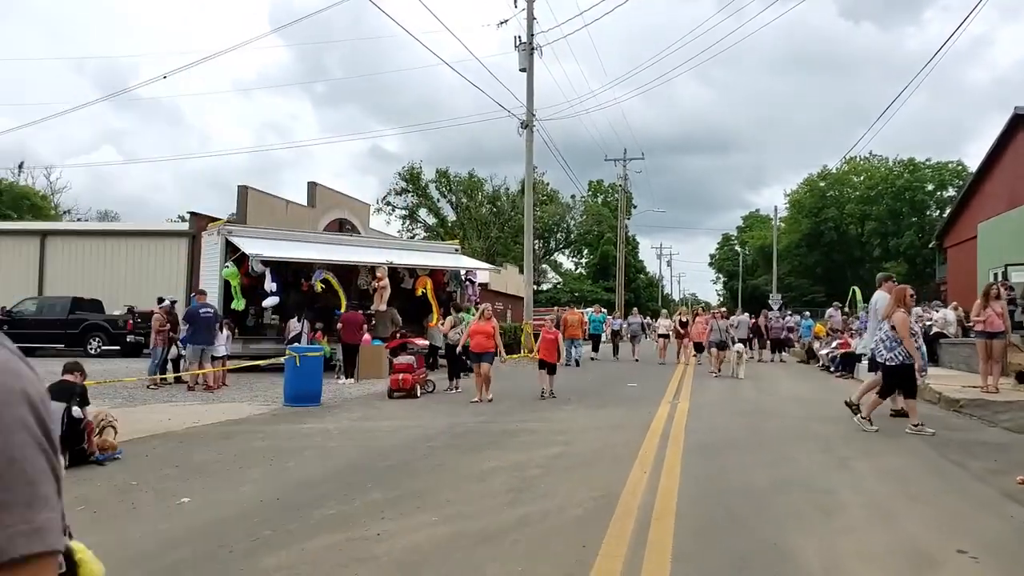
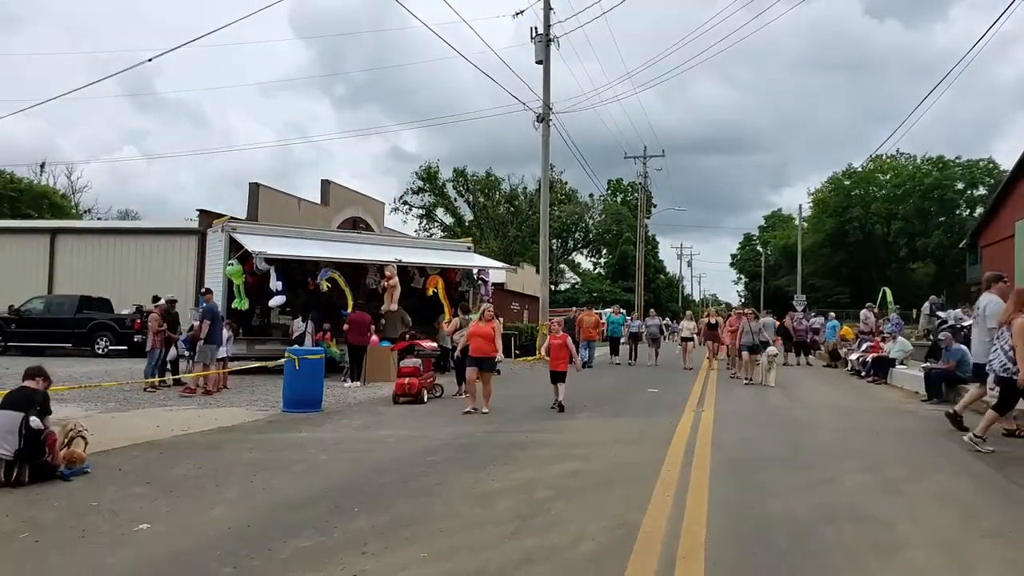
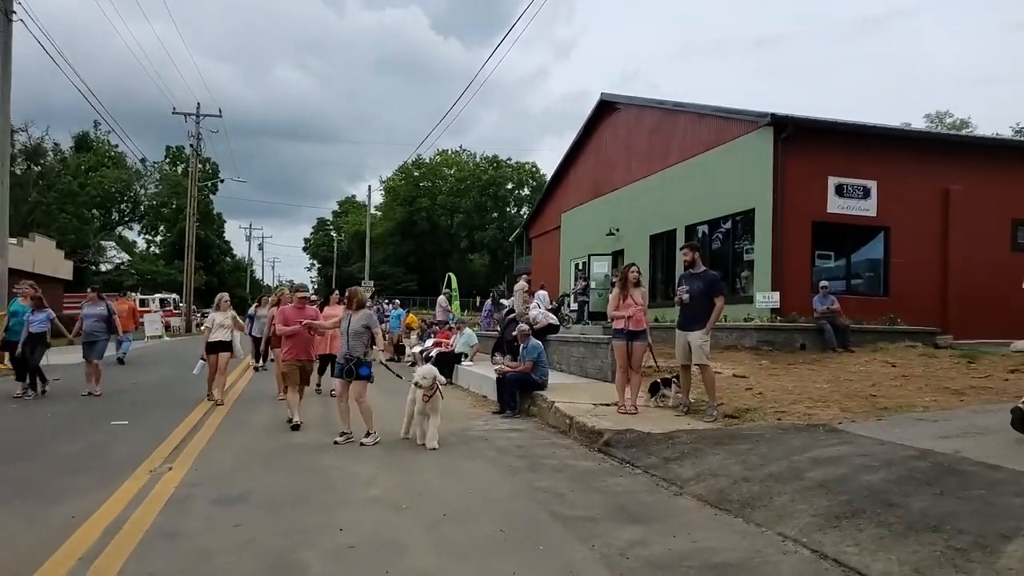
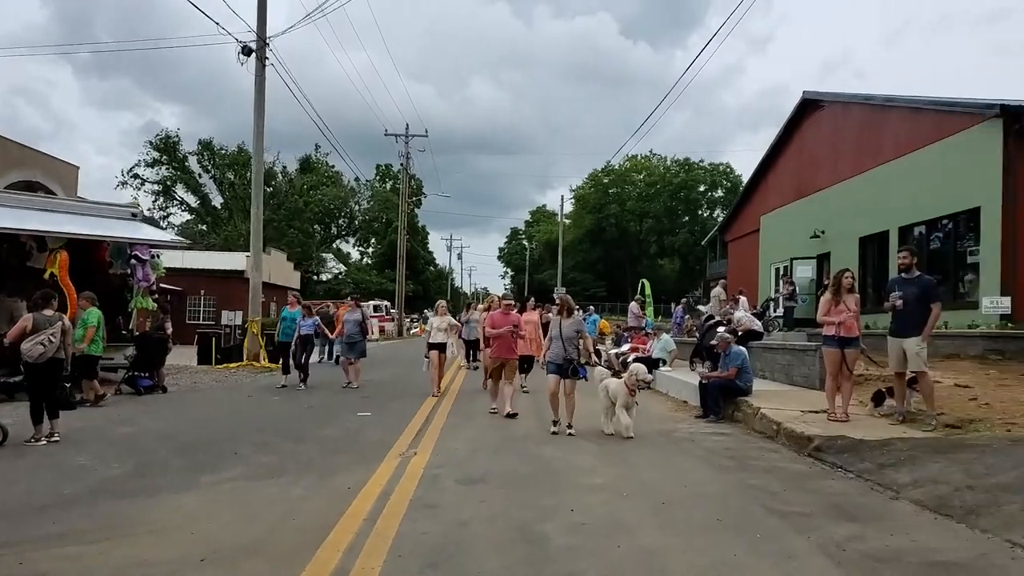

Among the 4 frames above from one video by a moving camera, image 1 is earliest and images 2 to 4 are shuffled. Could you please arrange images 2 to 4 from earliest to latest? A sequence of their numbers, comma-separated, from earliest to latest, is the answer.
2, 4, 3
